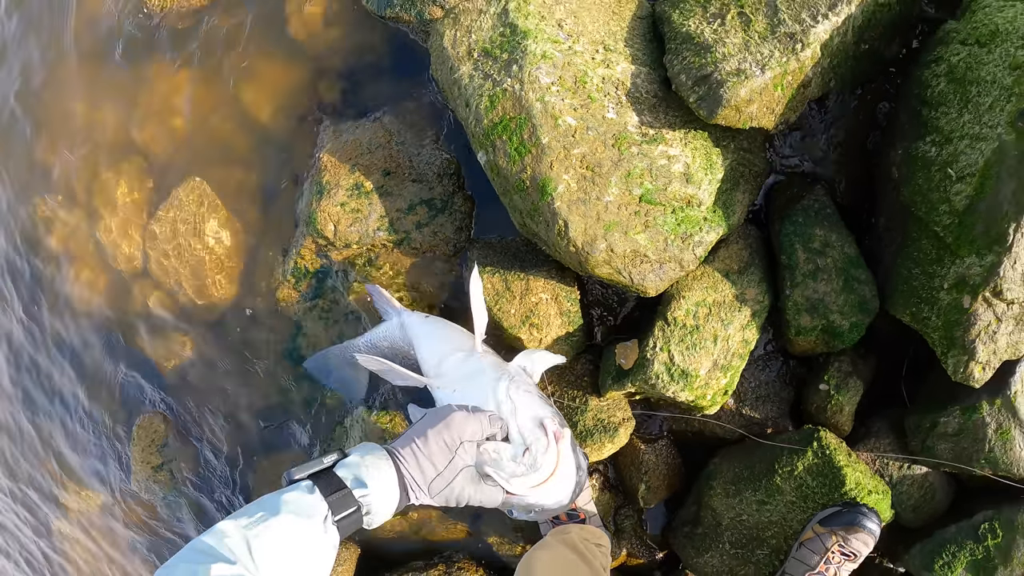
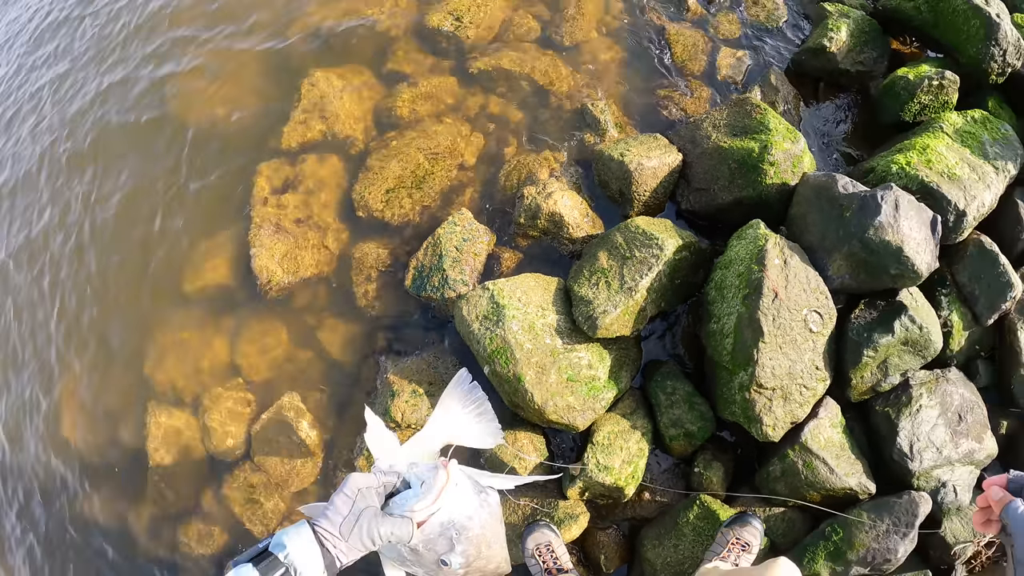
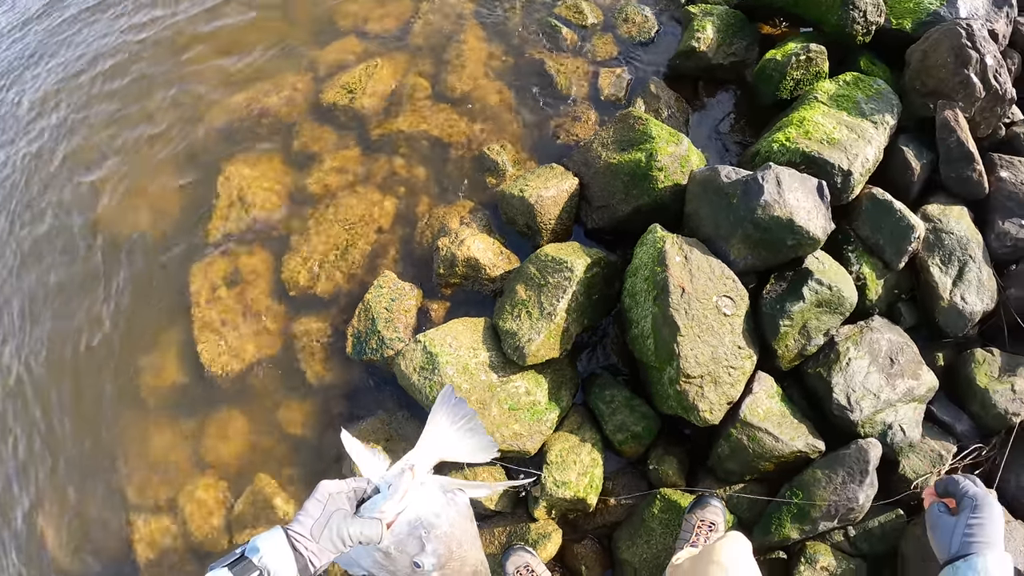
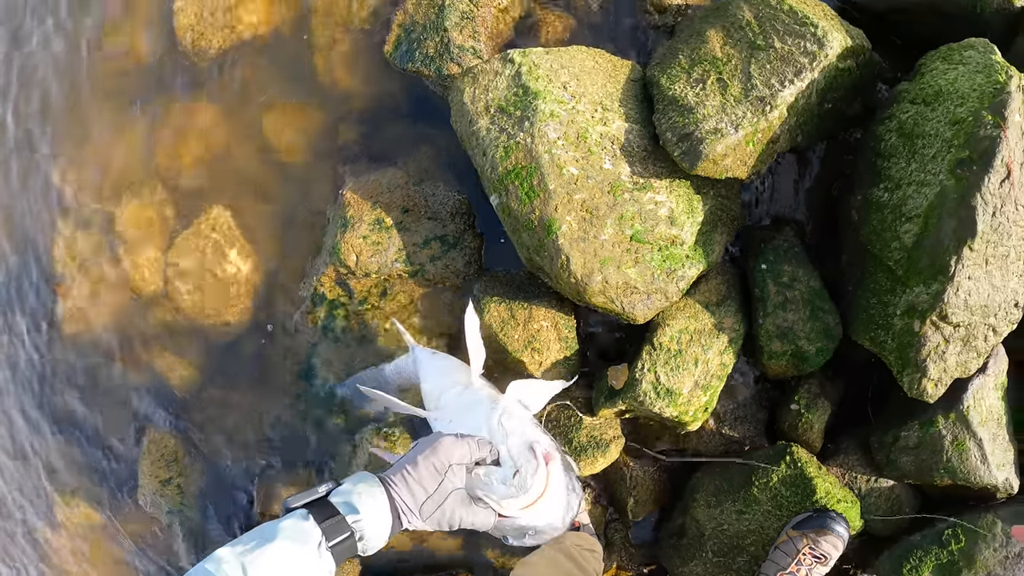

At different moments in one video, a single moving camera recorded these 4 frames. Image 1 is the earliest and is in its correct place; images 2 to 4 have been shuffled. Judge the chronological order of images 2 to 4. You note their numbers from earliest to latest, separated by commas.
4, 2, 3
